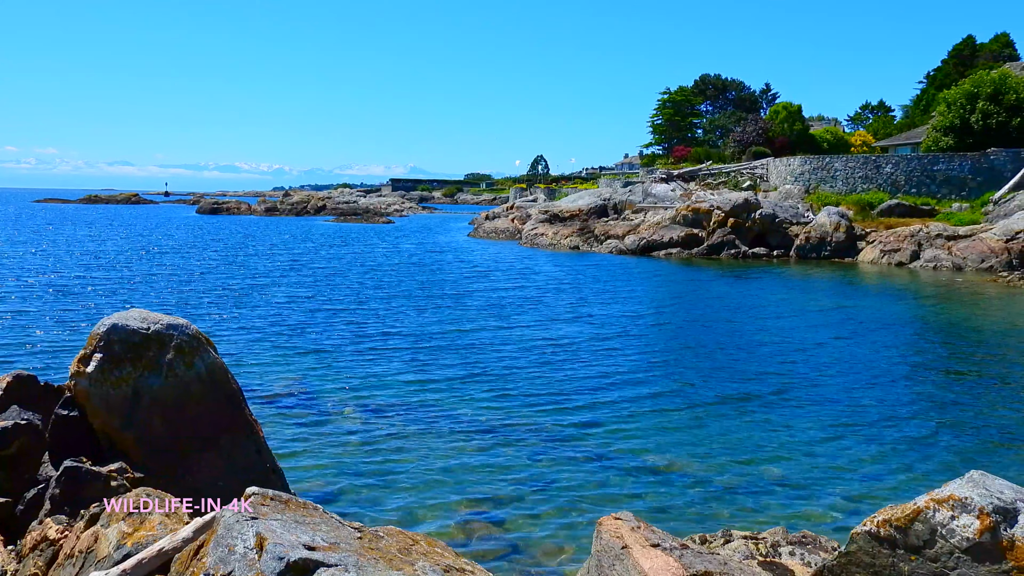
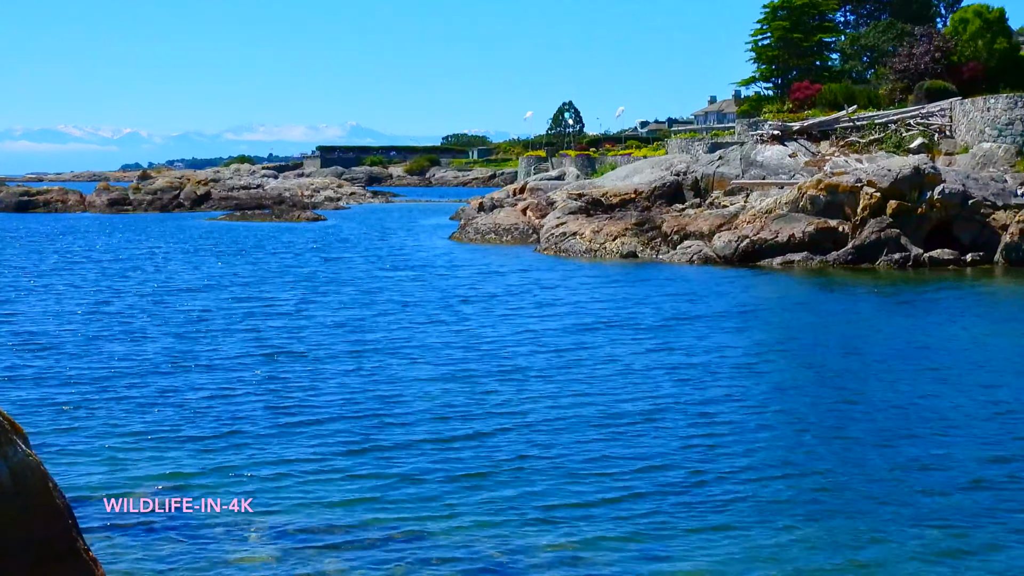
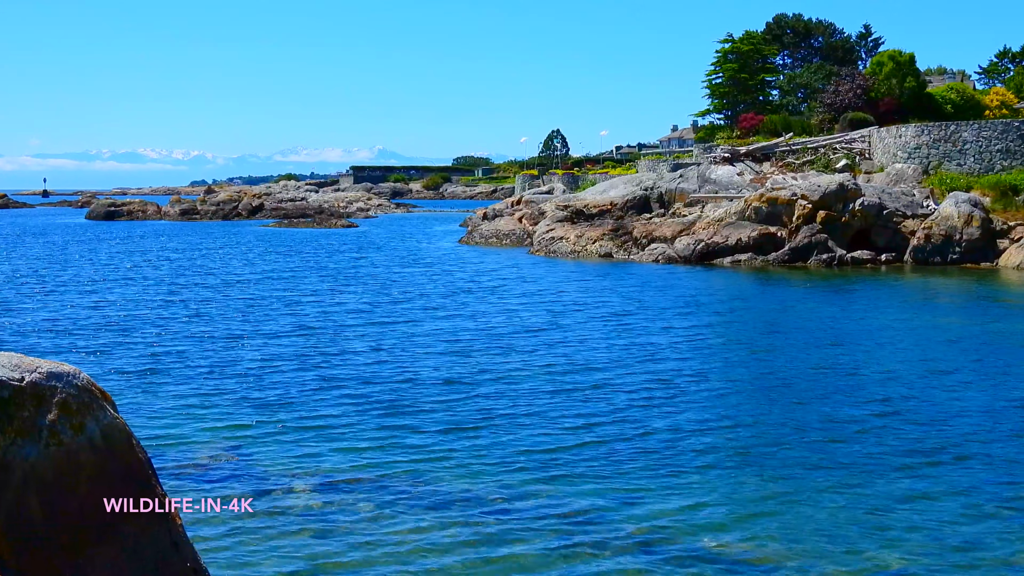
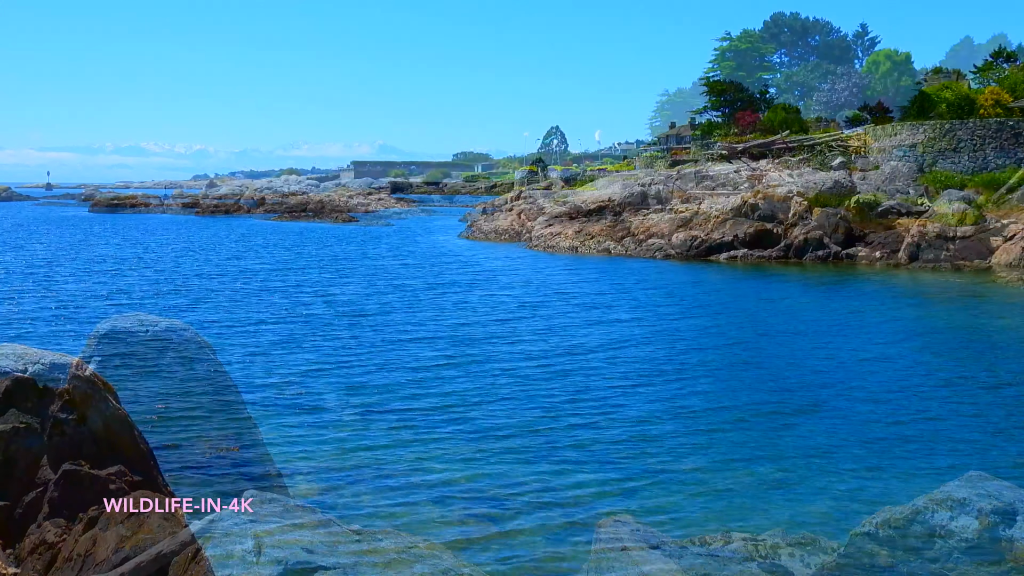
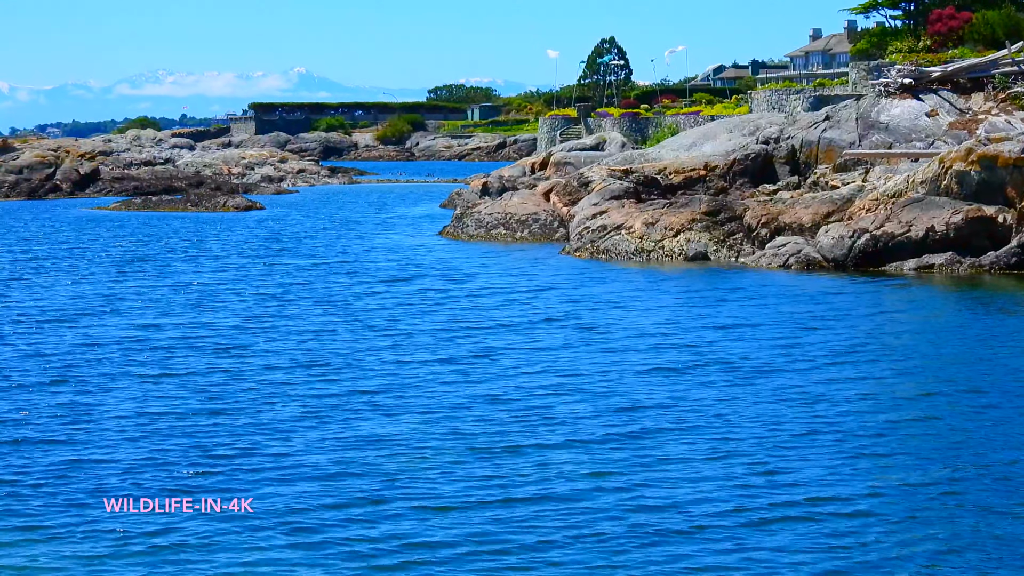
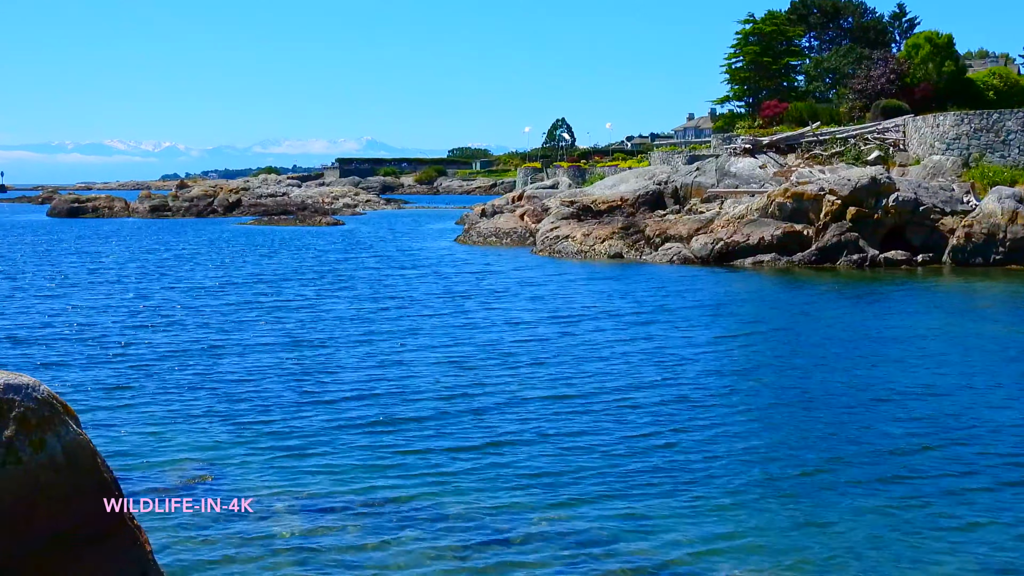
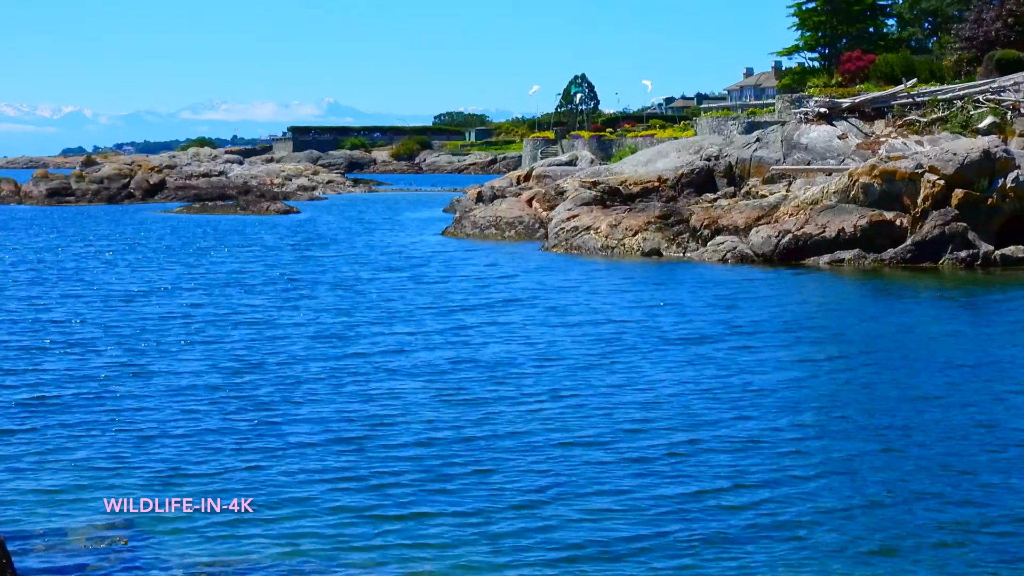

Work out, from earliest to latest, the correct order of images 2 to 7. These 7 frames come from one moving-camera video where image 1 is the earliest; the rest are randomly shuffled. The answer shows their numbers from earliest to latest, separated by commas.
4, 3, 6, 2, 7, 5
